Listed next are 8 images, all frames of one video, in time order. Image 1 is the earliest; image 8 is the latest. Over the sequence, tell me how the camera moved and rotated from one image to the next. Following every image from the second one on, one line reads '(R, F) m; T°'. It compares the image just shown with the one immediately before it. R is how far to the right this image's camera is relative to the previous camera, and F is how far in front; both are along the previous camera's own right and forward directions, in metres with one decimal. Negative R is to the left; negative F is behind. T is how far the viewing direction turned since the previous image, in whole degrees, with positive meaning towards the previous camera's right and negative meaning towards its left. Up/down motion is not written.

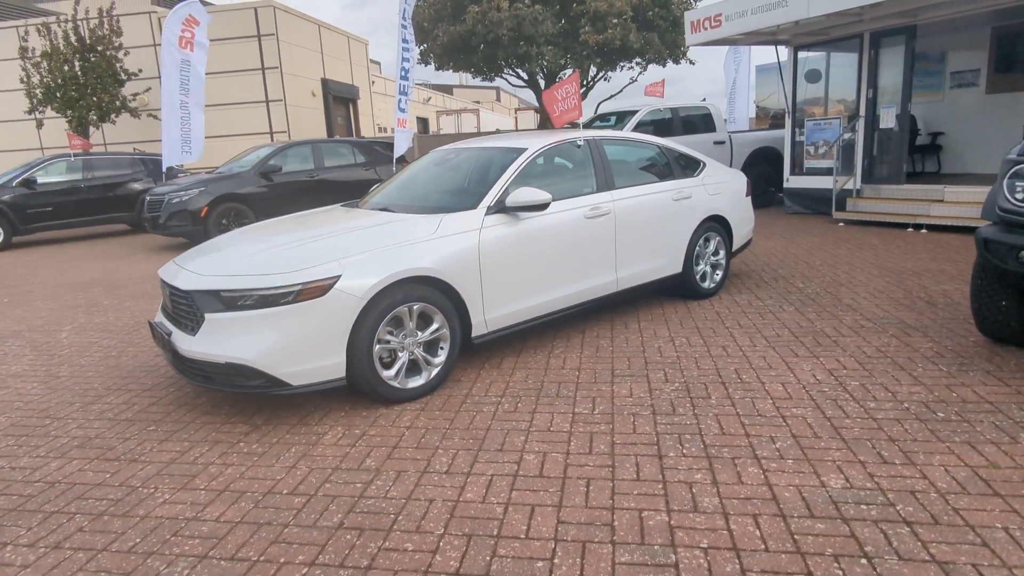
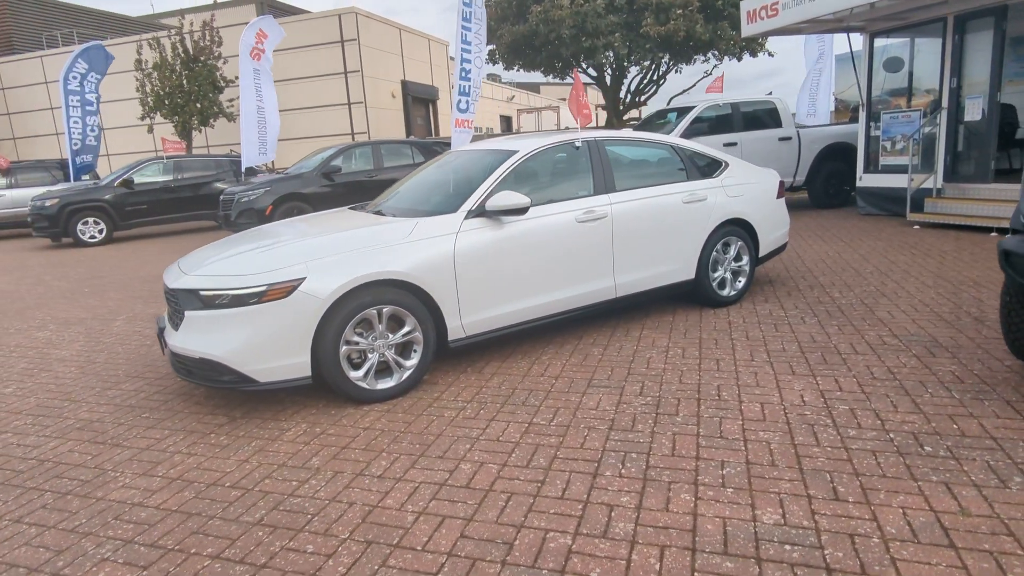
(+0.8, +0.1) m; -8°
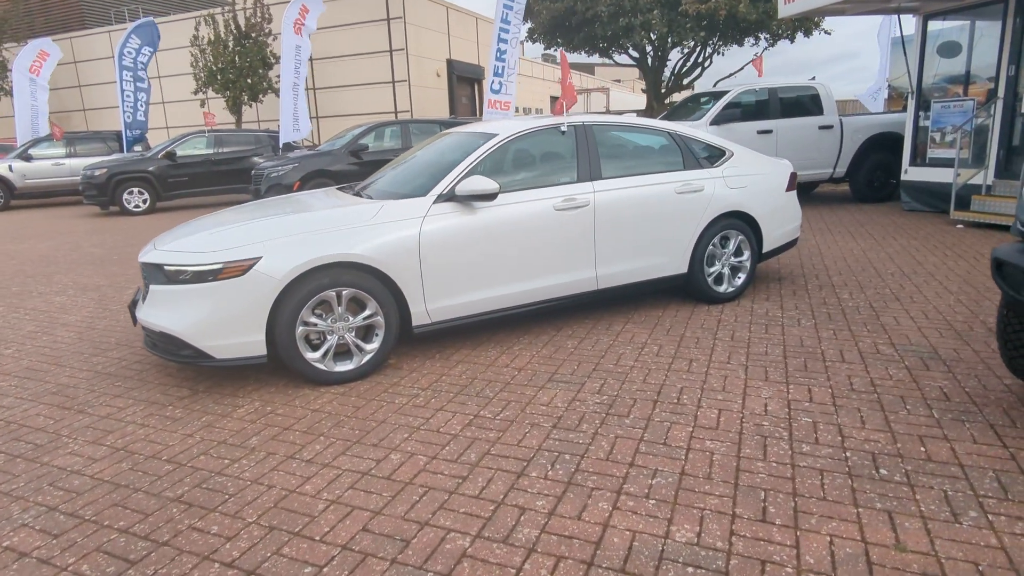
(+0.6, +0.2) m; -5°
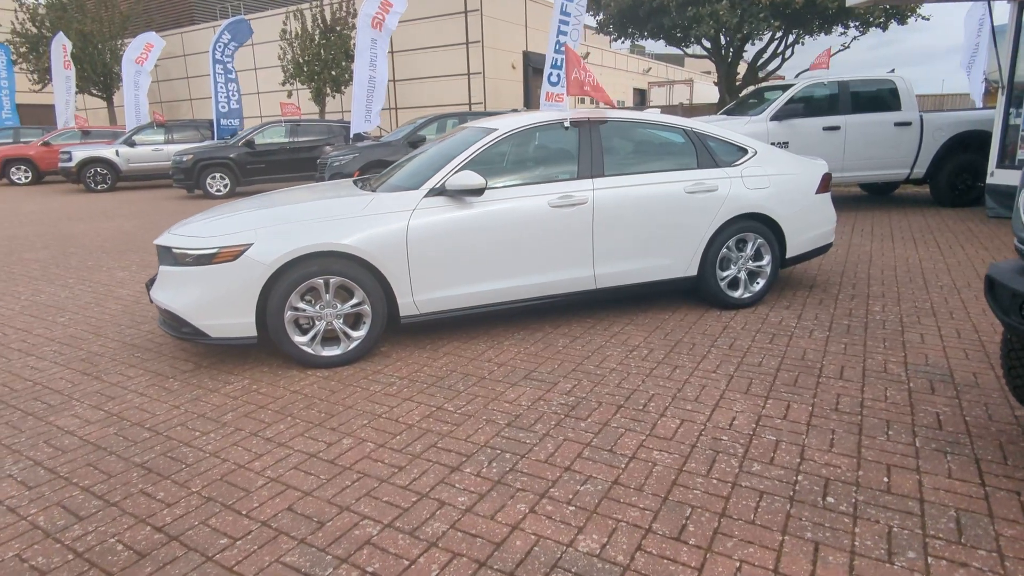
(+0.7, +0.1) m; -8°
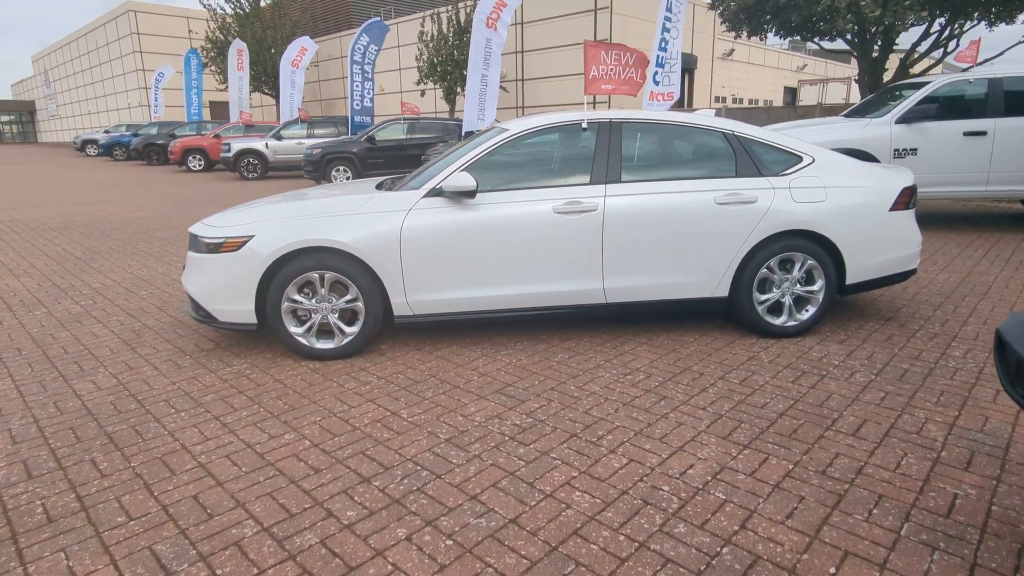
(+1.0, +0.3) m; -13°
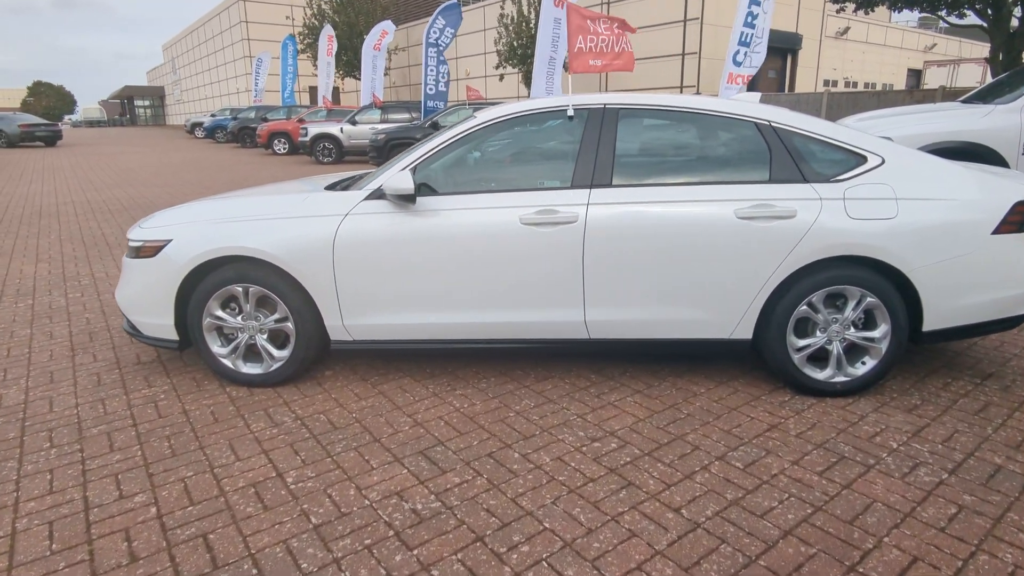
(+0.8, +1.0) m; -8°
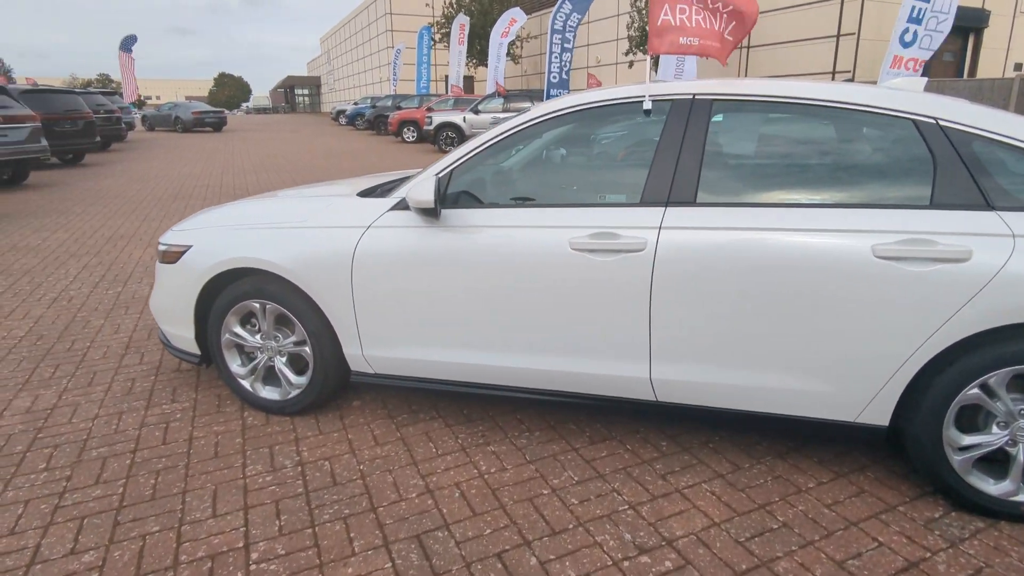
(+0.3, +0.8) m; -12°
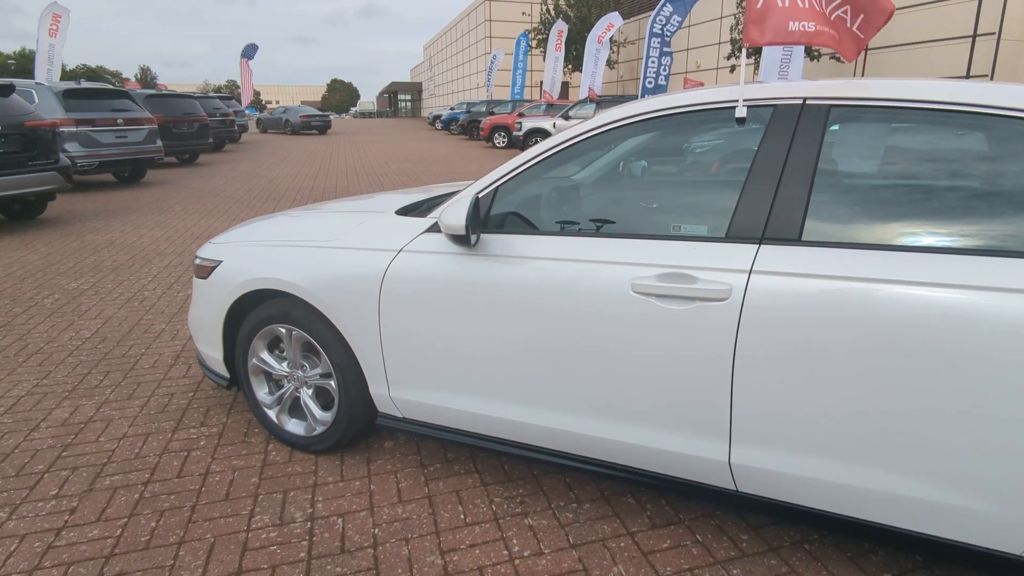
(+0.1, +0.5) m; -8°
